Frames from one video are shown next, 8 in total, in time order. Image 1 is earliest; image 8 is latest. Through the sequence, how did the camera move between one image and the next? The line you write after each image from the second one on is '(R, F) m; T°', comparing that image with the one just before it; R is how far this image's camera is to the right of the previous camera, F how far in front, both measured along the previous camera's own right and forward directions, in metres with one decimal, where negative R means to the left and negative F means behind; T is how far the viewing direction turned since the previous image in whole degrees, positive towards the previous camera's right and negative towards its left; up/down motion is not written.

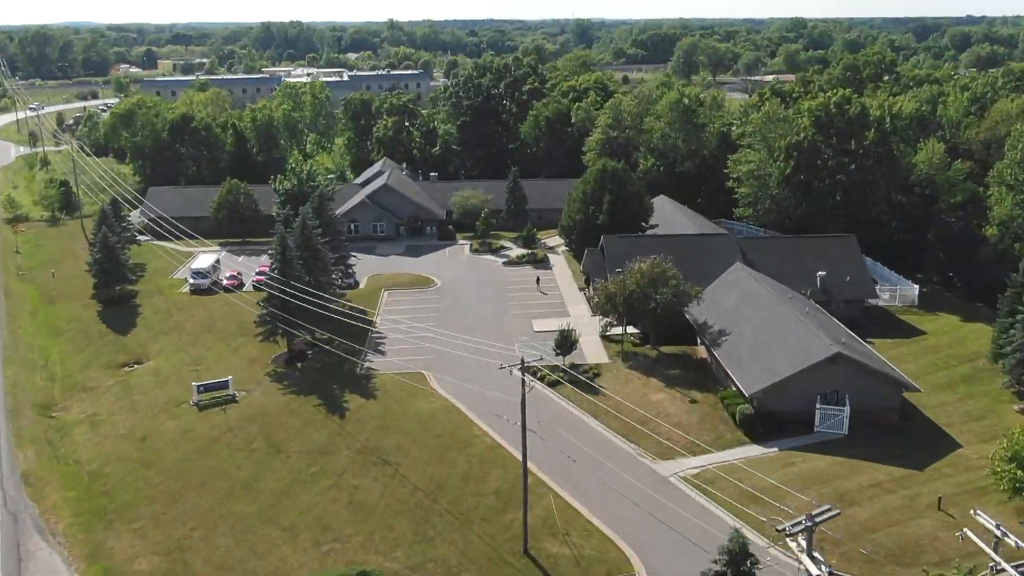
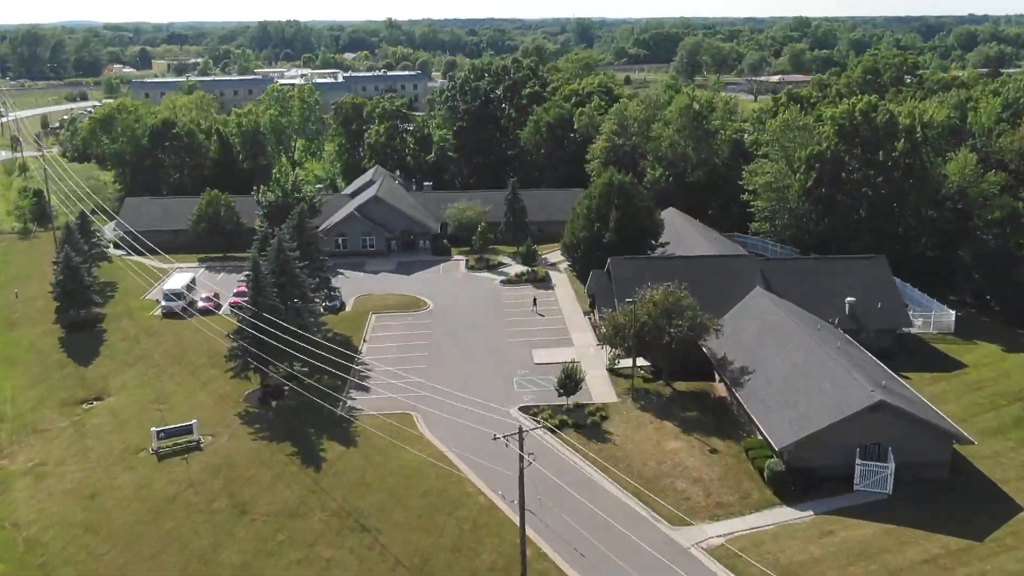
(+0.1, +4.2) m; 0°
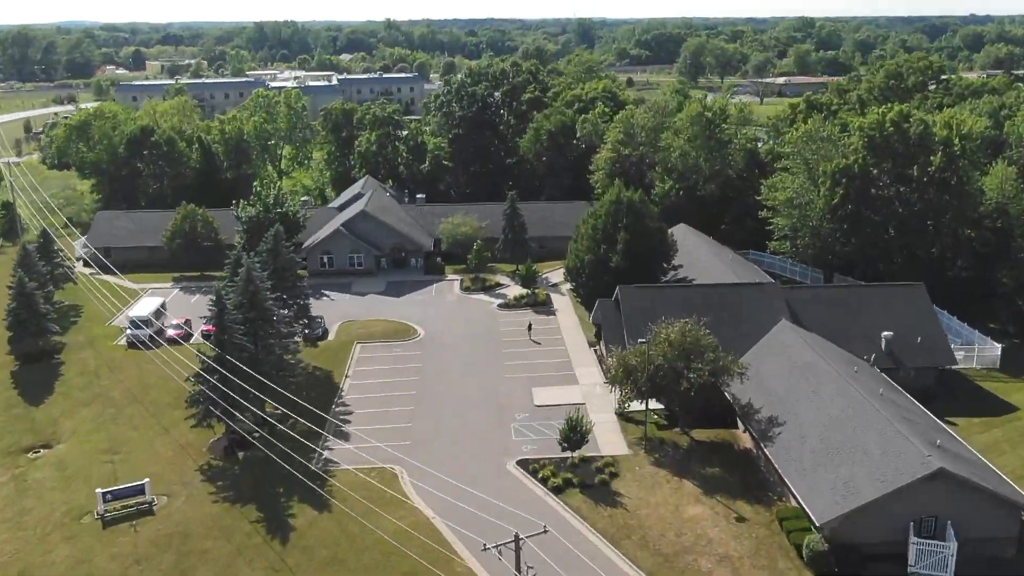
(+0.1, +4.4) m; 0°
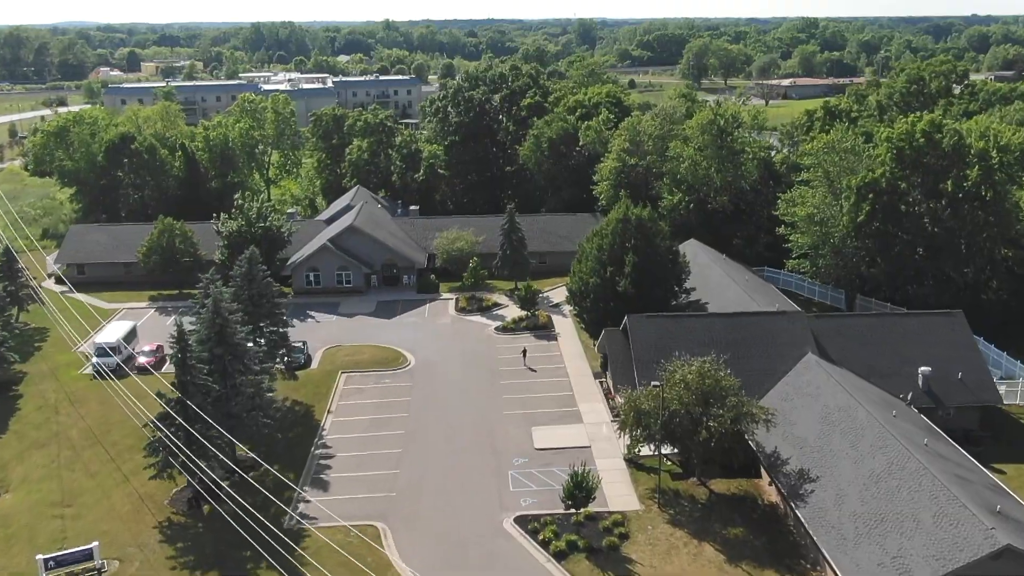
(+0.1, +3.7) m; 0°
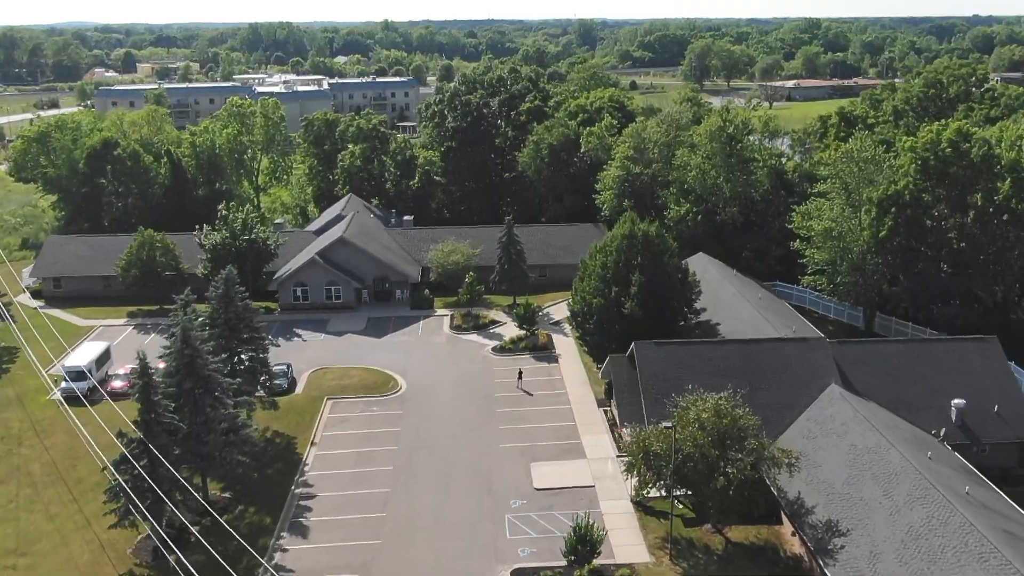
(+0.1, +2.8) m; 0°
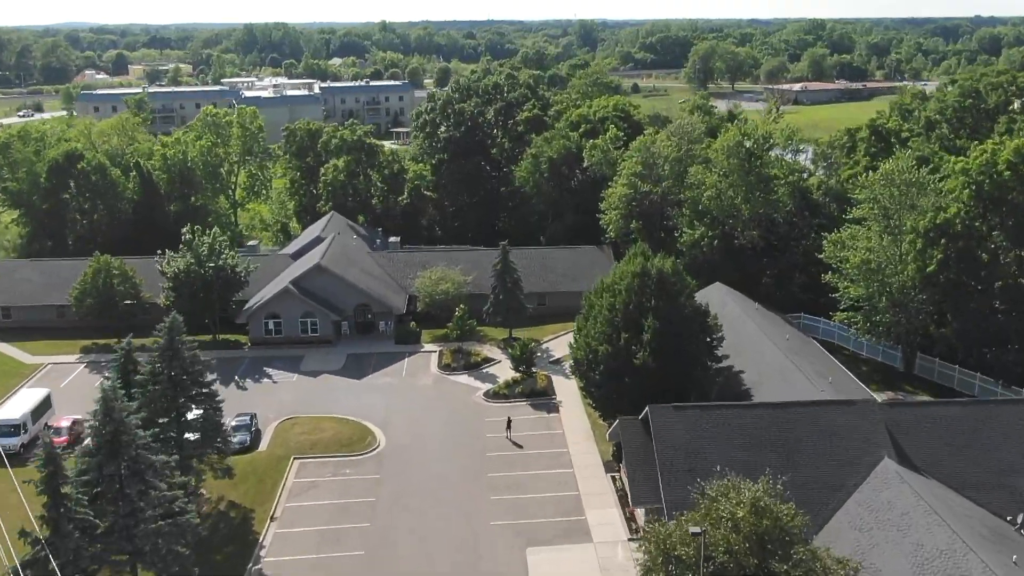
(+0.3, +5.1) m; 0°
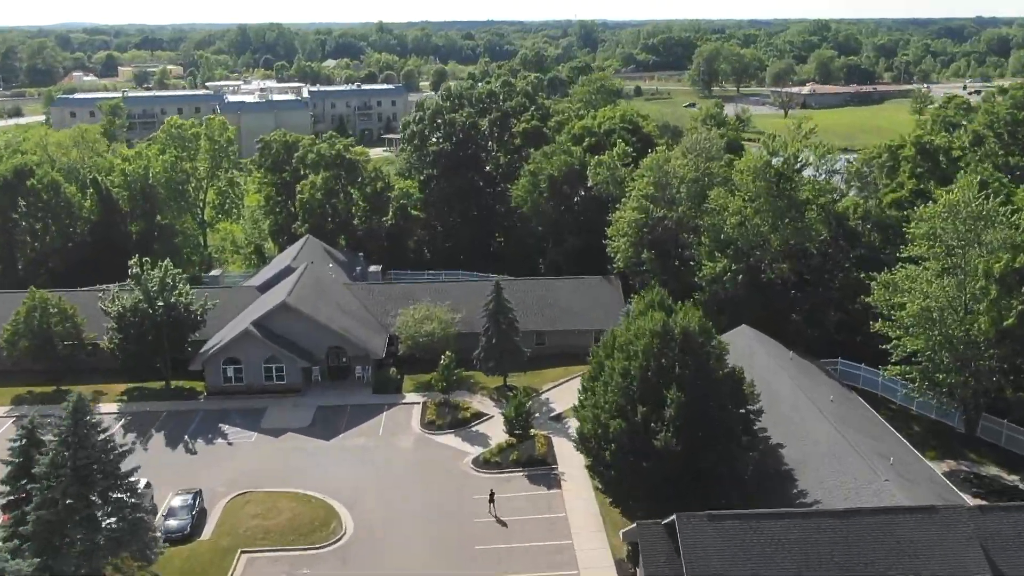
(+0.3, +6.0) m; 0°
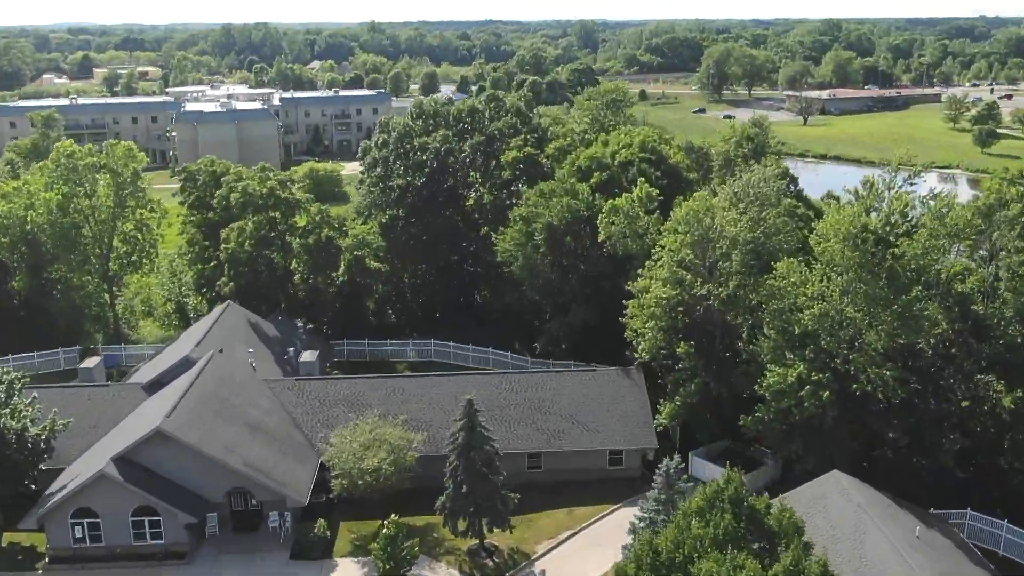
(+0.8, +12.8) m; 0°
